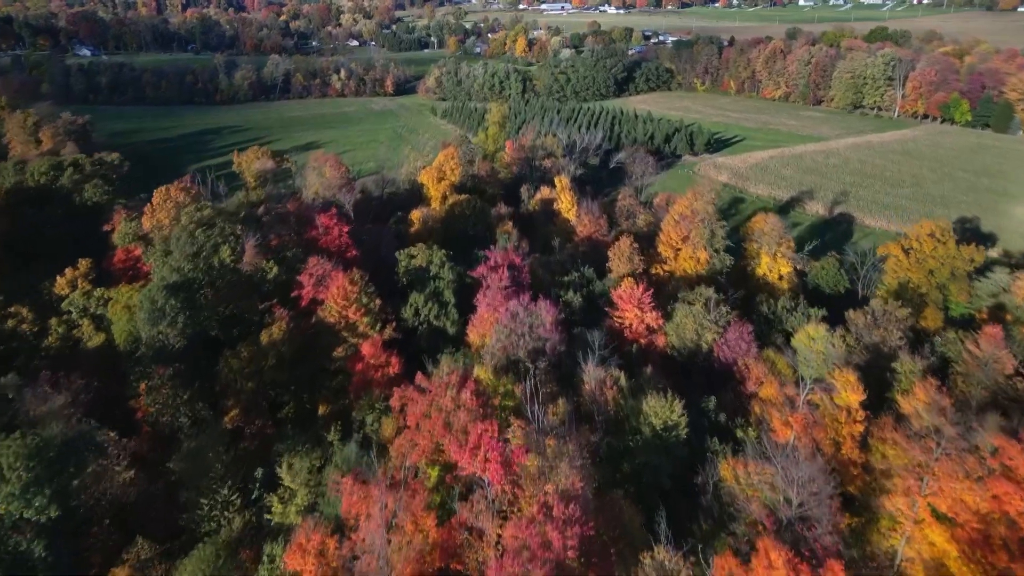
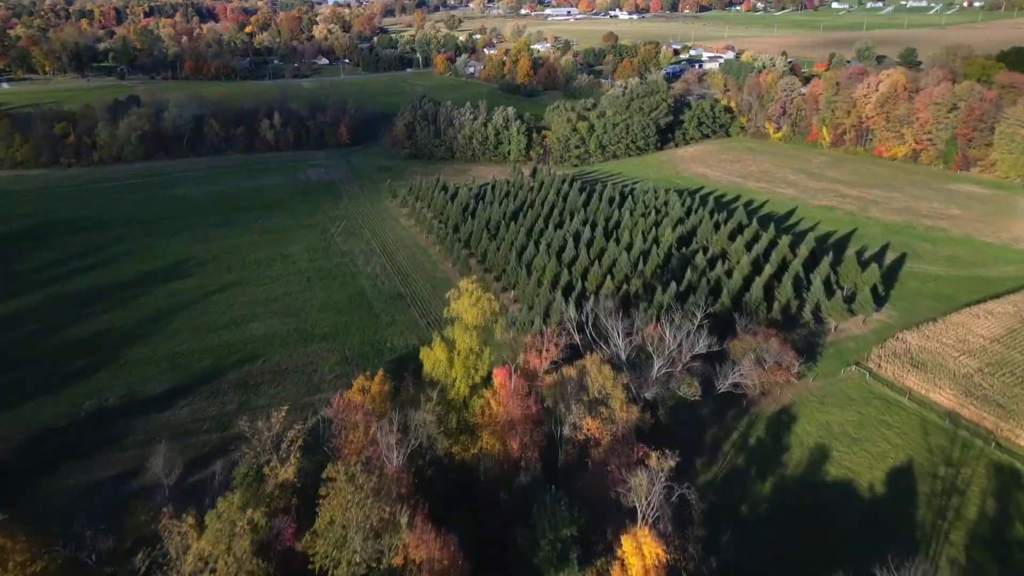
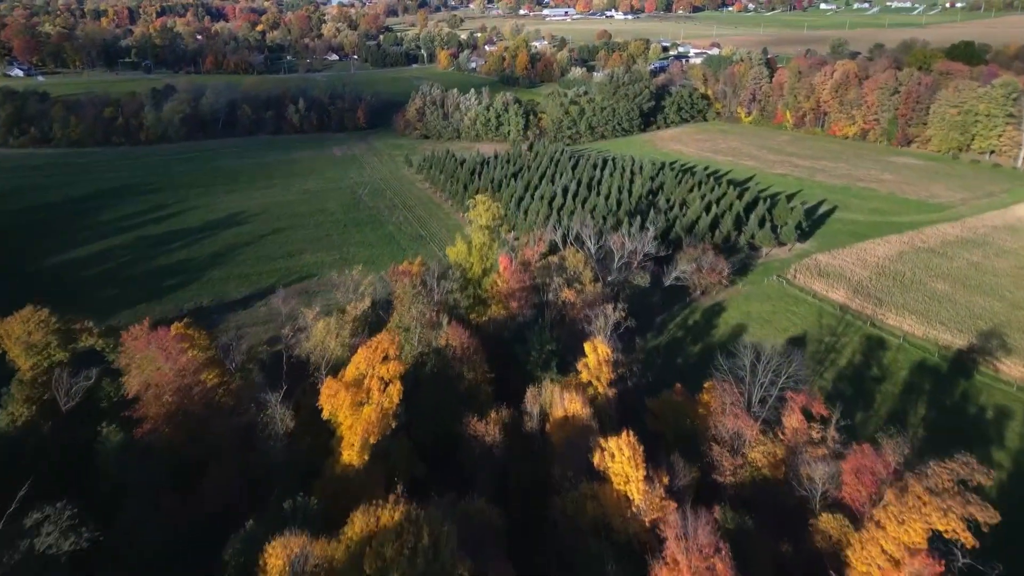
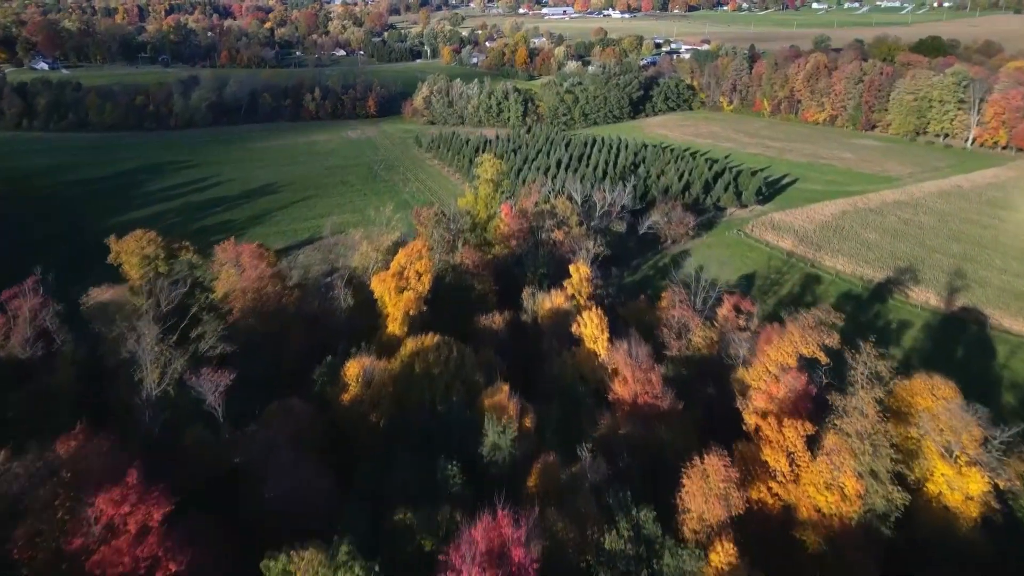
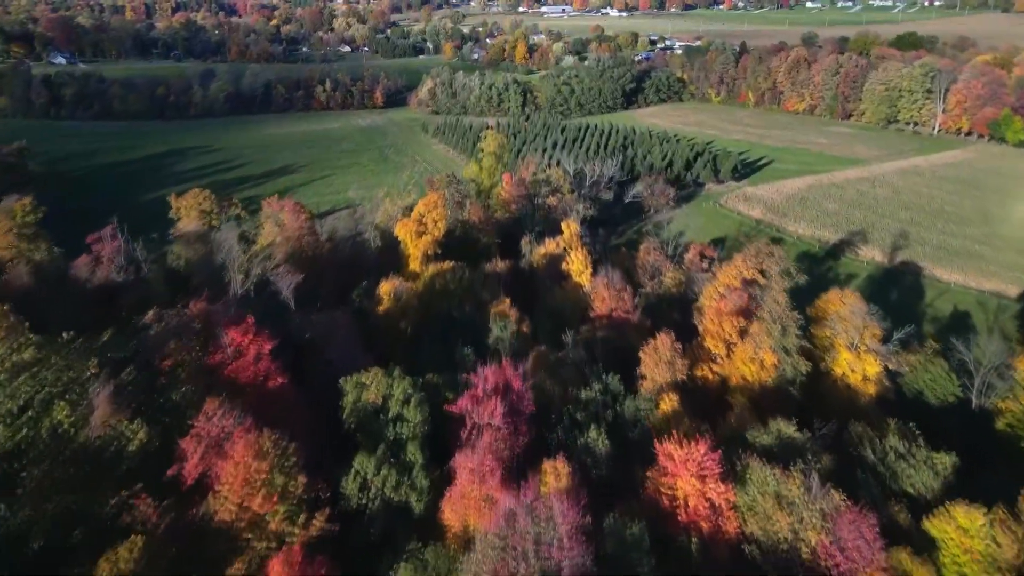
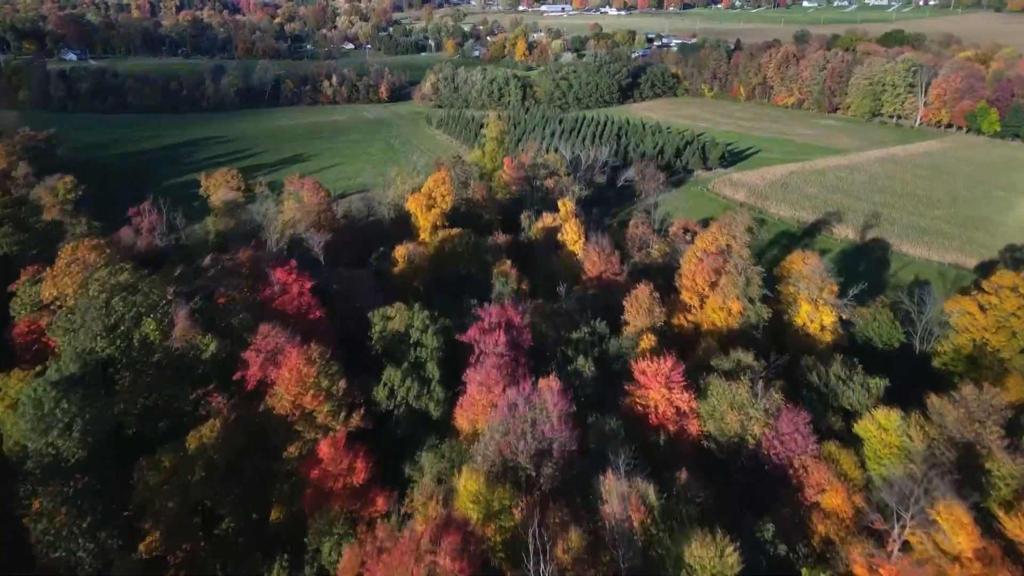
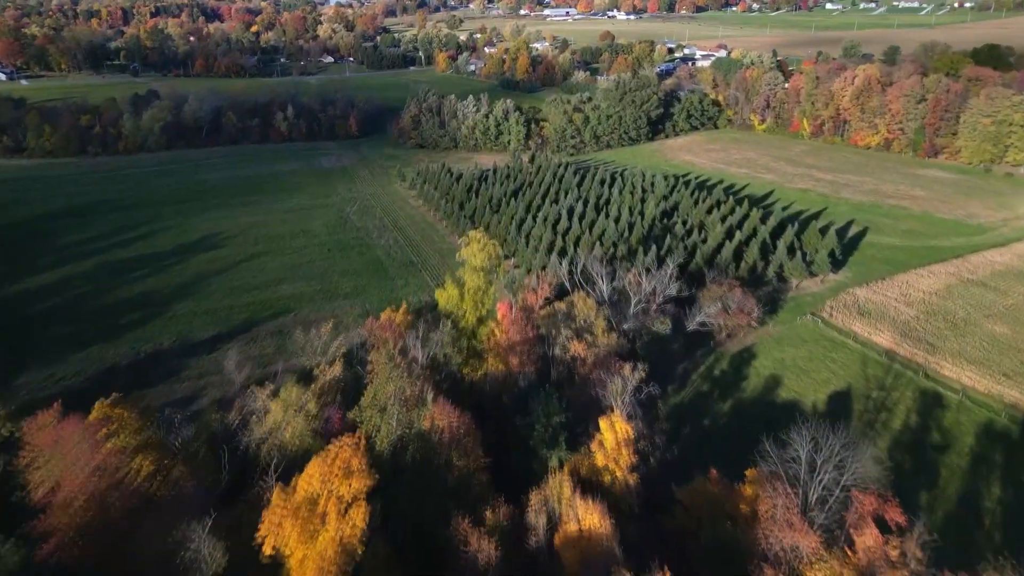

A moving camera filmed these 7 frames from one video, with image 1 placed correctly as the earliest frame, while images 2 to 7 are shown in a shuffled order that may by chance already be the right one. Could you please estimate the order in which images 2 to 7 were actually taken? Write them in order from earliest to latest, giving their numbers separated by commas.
6, 5, 4, 3, 7, 2
